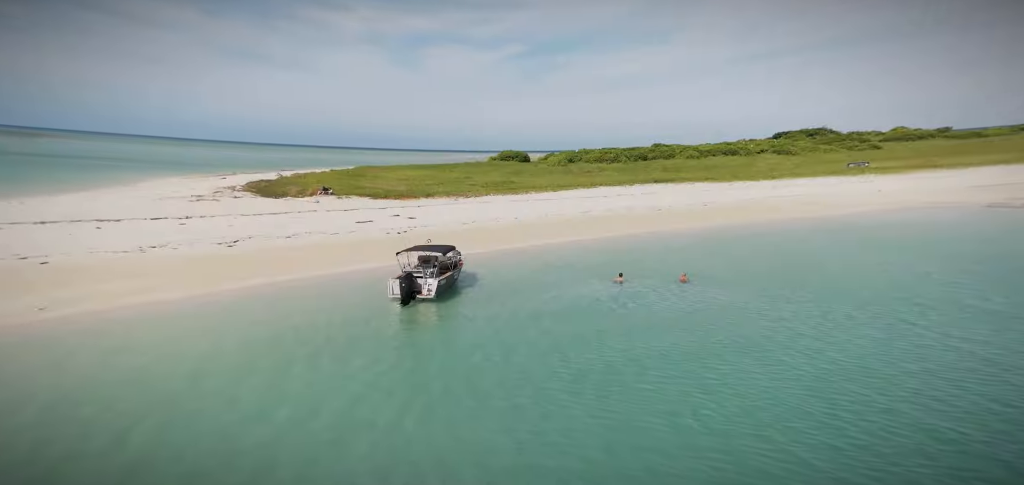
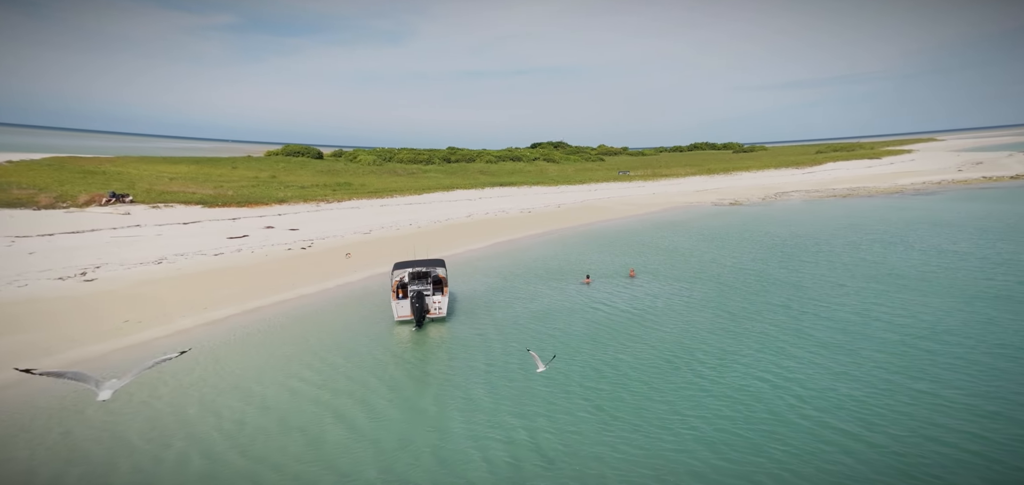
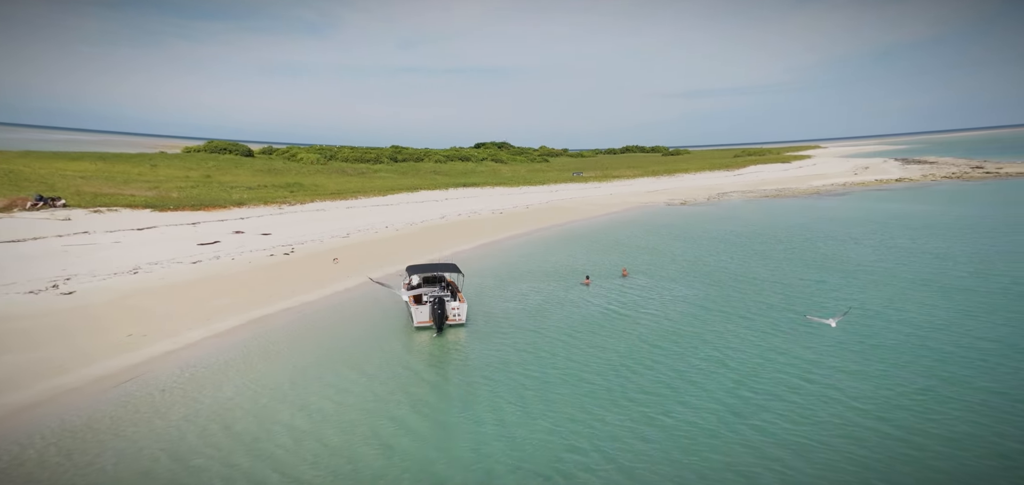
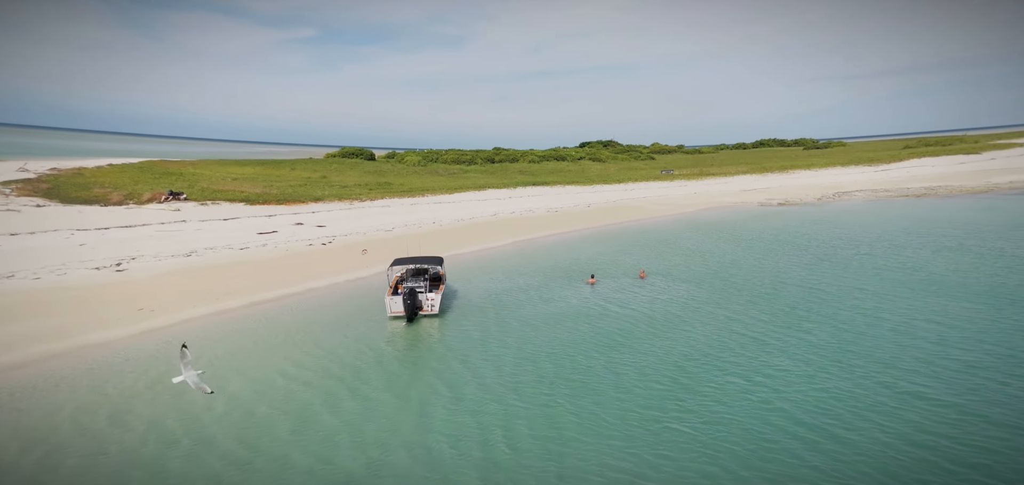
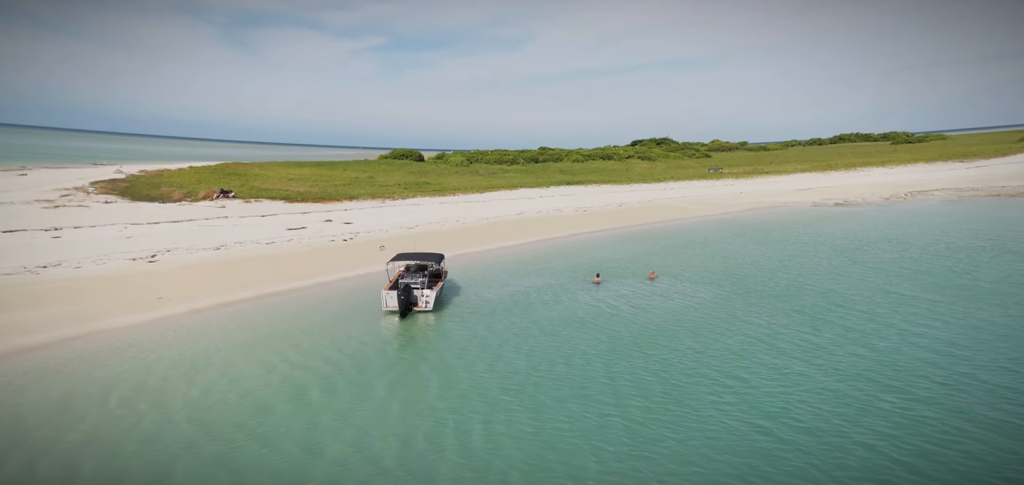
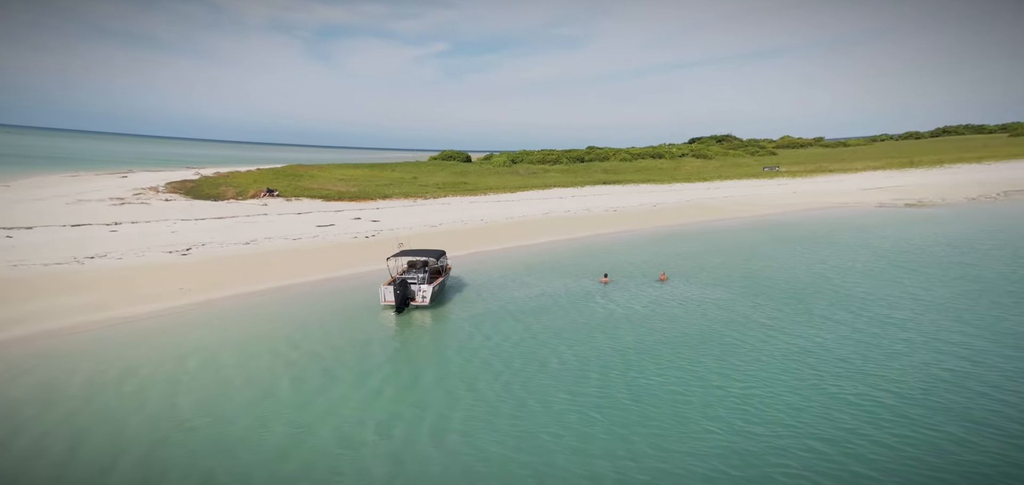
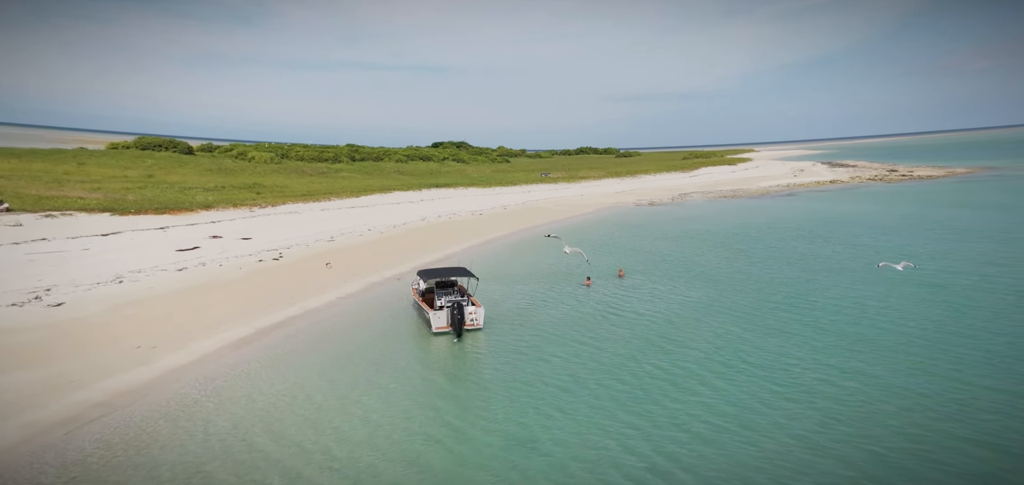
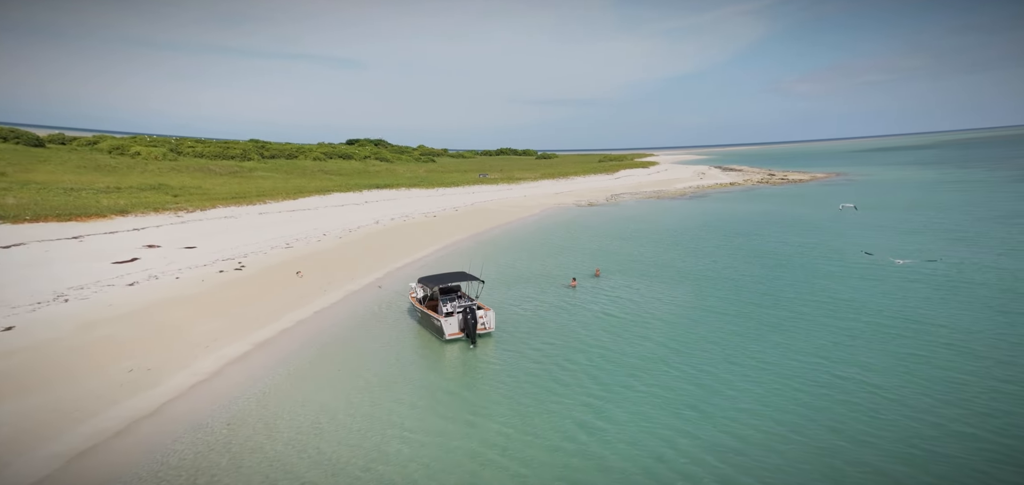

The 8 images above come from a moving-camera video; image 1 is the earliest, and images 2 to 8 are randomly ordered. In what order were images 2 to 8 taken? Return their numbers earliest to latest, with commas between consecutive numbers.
6, 5, 4, 2, 3, 7, 8
